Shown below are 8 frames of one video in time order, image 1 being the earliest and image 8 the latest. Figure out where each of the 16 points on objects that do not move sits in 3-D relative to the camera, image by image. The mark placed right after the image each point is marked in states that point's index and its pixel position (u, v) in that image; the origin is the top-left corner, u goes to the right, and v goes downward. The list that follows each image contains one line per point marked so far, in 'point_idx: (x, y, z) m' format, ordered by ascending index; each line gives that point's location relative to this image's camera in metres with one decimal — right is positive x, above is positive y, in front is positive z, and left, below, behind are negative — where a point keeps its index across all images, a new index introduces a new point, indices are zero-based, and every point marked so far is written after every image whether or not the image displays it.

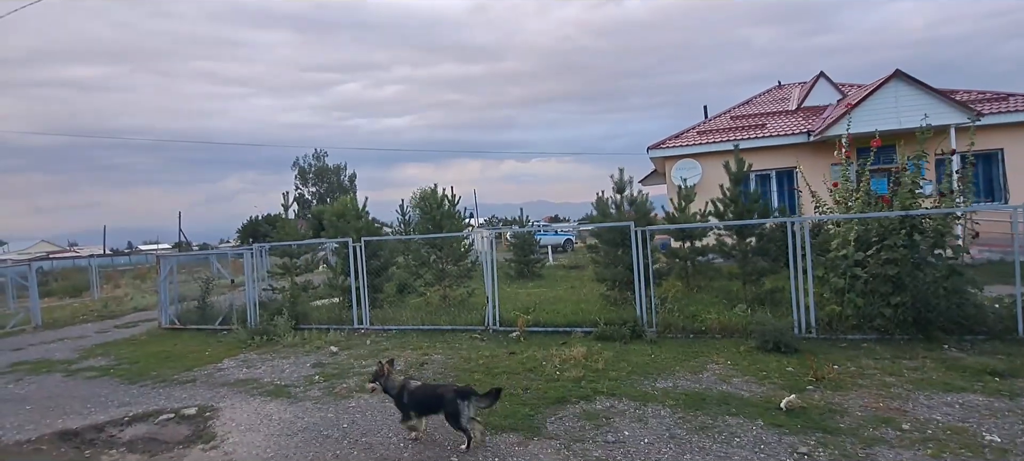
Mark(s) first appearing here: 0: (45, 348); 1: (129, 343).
0: (-12.5, -3.2, +13.4) m
1: (-10.0, -3.0, +13.1) m
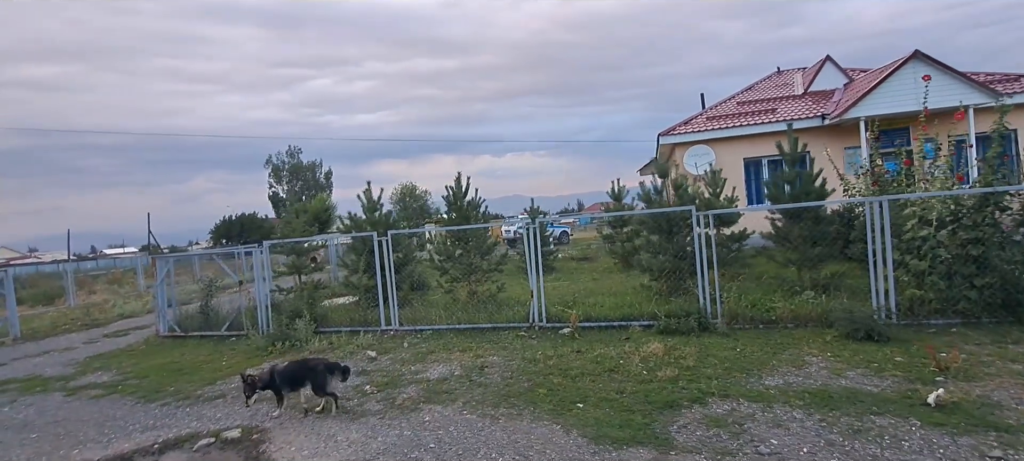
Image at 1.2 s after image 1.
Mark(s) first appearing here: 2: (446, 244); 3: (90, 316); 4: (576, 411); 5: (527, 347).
0: (-11.5, -3.2, +11.9) m
1: (-9.0, -2.9, +11.8) m
2: (-1.8, -0.4, +12.9) m
3: (-16.2, -3.3, +19.1) m
4: (+0.8, -2.3, +6.2) m
5: (+0.3, -2.2, +9.4) m
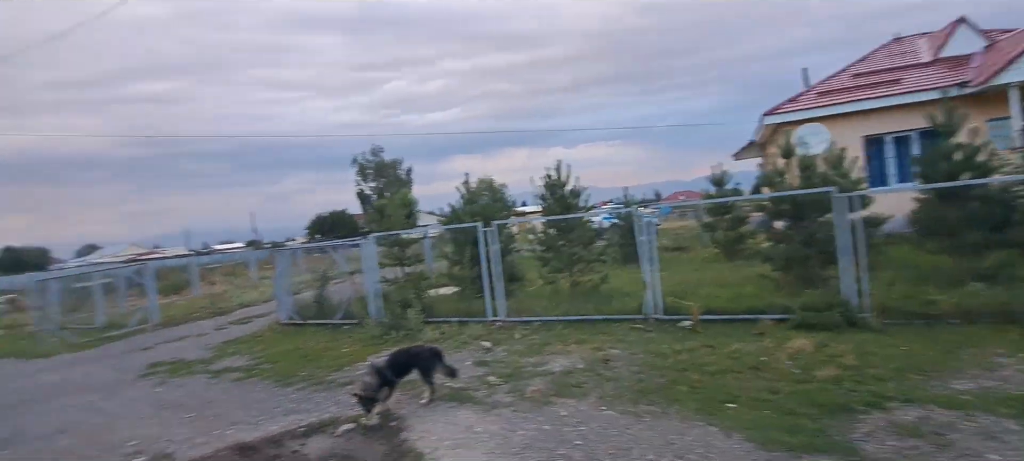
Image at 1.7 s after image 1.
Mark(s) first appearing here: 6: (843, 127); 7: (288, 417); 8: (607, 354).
0: (-8.9, -3.1, +13.1) m
1: (-6.5, -2.8, +12.6) m
2: (+0.9, -0.1, +12.7) m
3: (-12.5, -3.1, +20.9) m
4: (+2.5, -2.1, +5.7) m
5: (+2.4, -1.9, +8.9) m
6: (+13.1, +4.1, +19.7) m
7: (-3.1, -2.6, +6.9) m
8: (+1.6, -2.0, +8.2) m
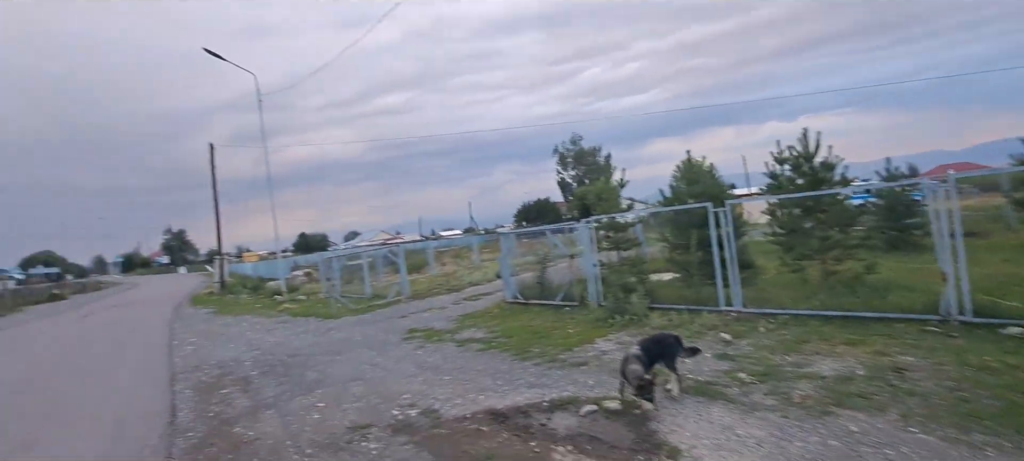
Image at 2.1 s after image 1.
0: (-2.7, -2.7, +15.1) m
1: (-0.7, -2.3, +13.7) m
2: (+6.1, +0.3, +10.9) m
3: (-3.1, -2.5, +23.7) m
4: (+4.9, -1.8, +3.9) m
5: (+6.1, -1.6, +6.9) m
6: (+20.1, +4.7, +12.6) m
7: (+0.3, -2.3, +7.2) m
8: (+5.1, -1.7, +6.6) m
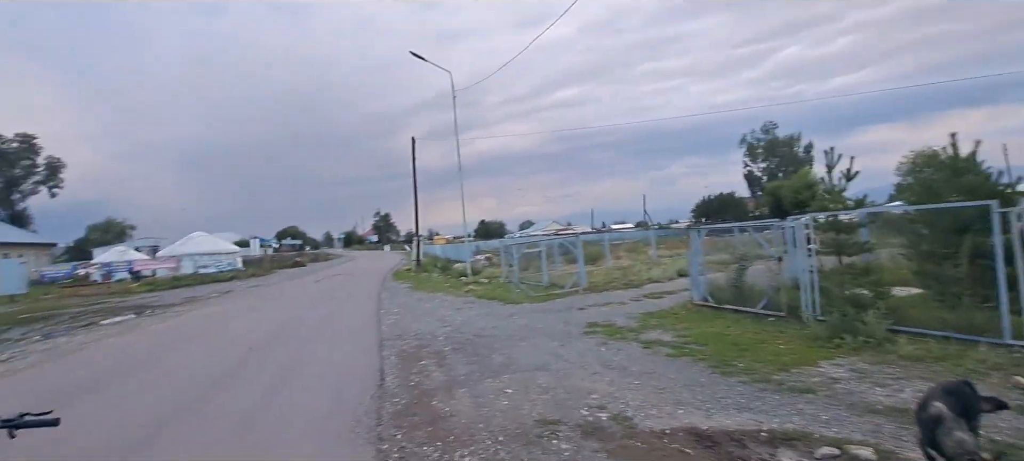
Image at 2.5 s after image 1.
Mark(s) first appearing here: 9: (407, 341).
0: (+2.7, -2.4, +14.7) m
1: (+4.1, -2.2, +12.6) m
2: (+9.7, +0.1, +7.7) m
3: (+5.2, -2.1, +22.8) m
4: (+6.1, -2.0, +1.5) m
5: (+8.2, -1.8, +3.9) m
6: (+23.6, +3.9, +4.6) m
7: (+2.8, -2.2, +6.2) m
8: (+7.2, -1.9, +4.0) m
9: (-2.5, -2.6, +12.0) m
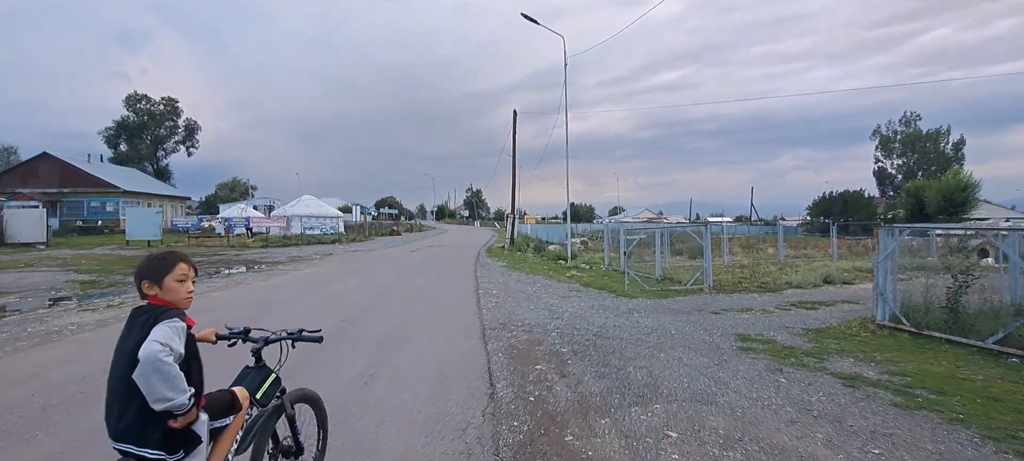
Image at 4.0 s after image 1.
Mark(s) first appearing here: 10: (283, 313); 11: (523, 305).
0: (+5.6, -2.2, +11.9) m
1: (+6.7, -2.1, +9.6) m
2: (+11.5, -0.4, +3.7) m
3: (+9.5, -1.8, +19.5) m
4: (+6.8, -2.4, -1.7) m
5: (+9.3, -2.3, +0.3) m
6: (+24.9, +2.2, -1.9) m
7: (+4.3, -2.3, +3.5) m
8: (+8.2, -2.3, +0.6) m
9: (0.0, -2.1, +10.2) m
10: (-6.2, -2.2, +13.4) m
11: (+0.3, -2.0, +13.6) m
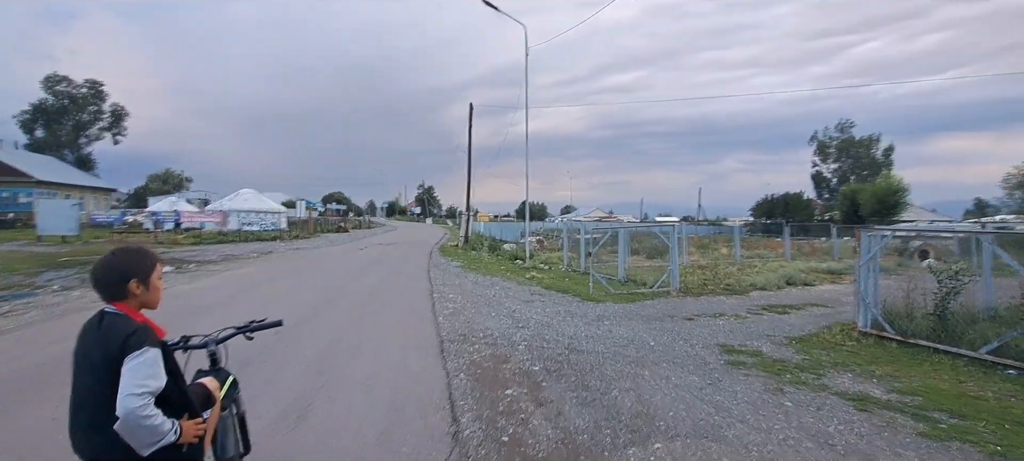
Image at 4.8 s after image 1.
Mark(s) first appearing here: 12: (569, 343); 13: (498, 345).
0: (+4.7, -2.2, +11.1) m
1: (+6.0, -2.2, +9.0) m
2: (+11.4, -0.5, +3.5) m
3: (+7.9, -1.9, +19.0) m
4: (+7.2, -2.5, -2.3) m
5: (+9.5, -2.4, 0.0) m
6: (+25.3, +1.9, -0.8) m
7: (+4.2, -2.3, +2.6) m
8: (+8.4, -2.4, +0.1) m
9: (-0.6, -2.1, +8.9) m
10: (-7.1, -2.1, +11.5) m
11: (-0.7, -2.0, +12.3) m
12: (+1.1, -2.1, +9.2) m
13: (-0.2, -2.1, +9.0) m
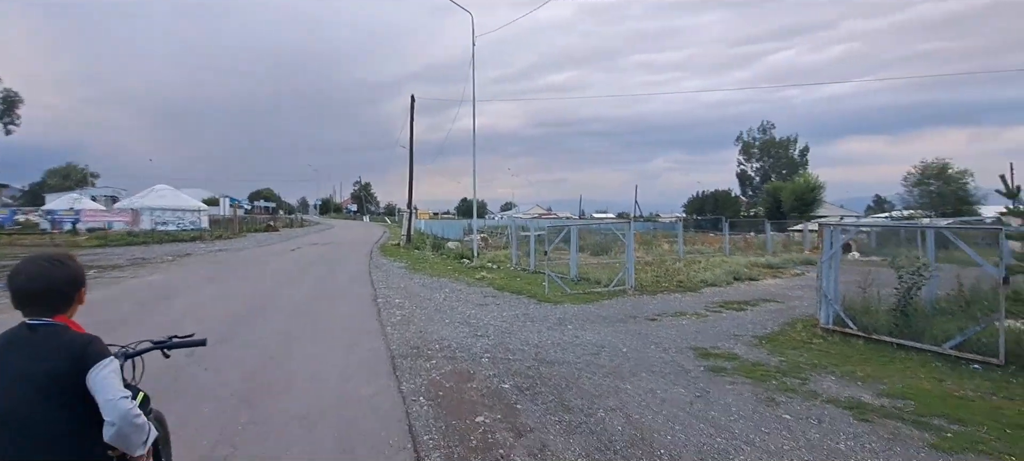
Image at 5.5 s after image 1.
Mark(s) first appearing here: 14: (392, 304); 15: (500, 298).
0: (+3.8, -2.1, +10.7) m
1: (+5.4, -2.1, +8.7) m
2: (+11.3, -0.4, +3.9) m
3: (+6.0, -1.7, +18.9) m
4: (+7.9, -2.5, -2.3) m
5: (+9.9, -2.4, +0.2) m
6: (+25.6, +2.1, +1.4) m
7: (+4.4, -2.3, +2.2) m
8: (+8.8, -2.4, +0.2) m
9: (-1.2, -2.0, +7.8) m
10: (-8.0, -2.1, +9.7) m
11: (-1.7, -2.0, +11.2) m
12: (+0.4, -2.1, +8.4) m
13: (-0.9, -2.0, +8.0) m
14: (-3.0, -1.9, +12.7) m
15: (-0.3, -1.9, +14.0) m
